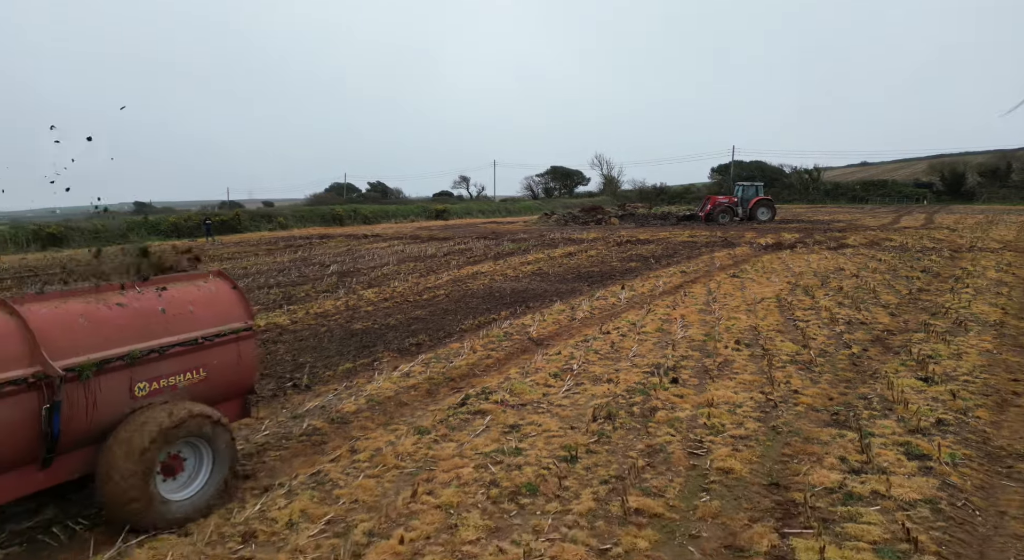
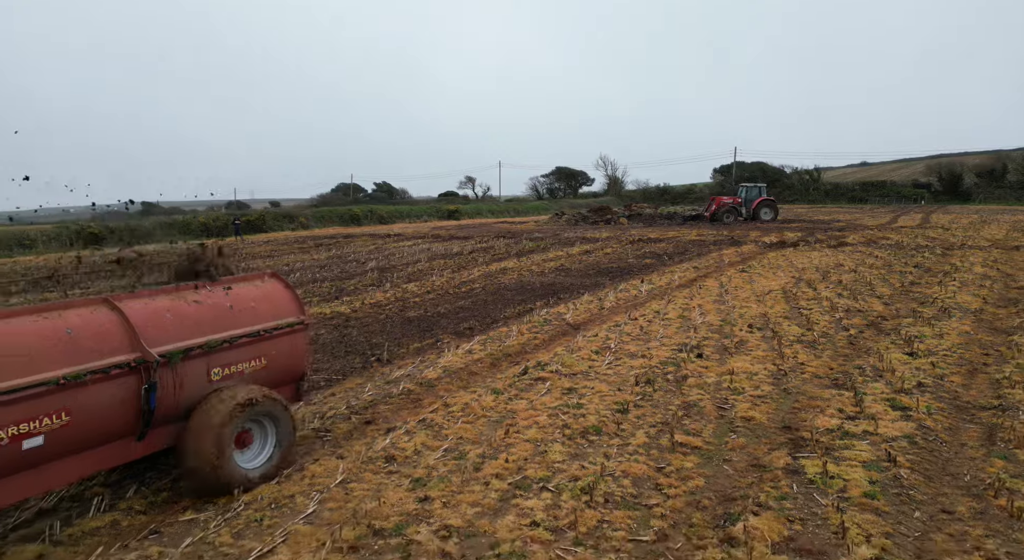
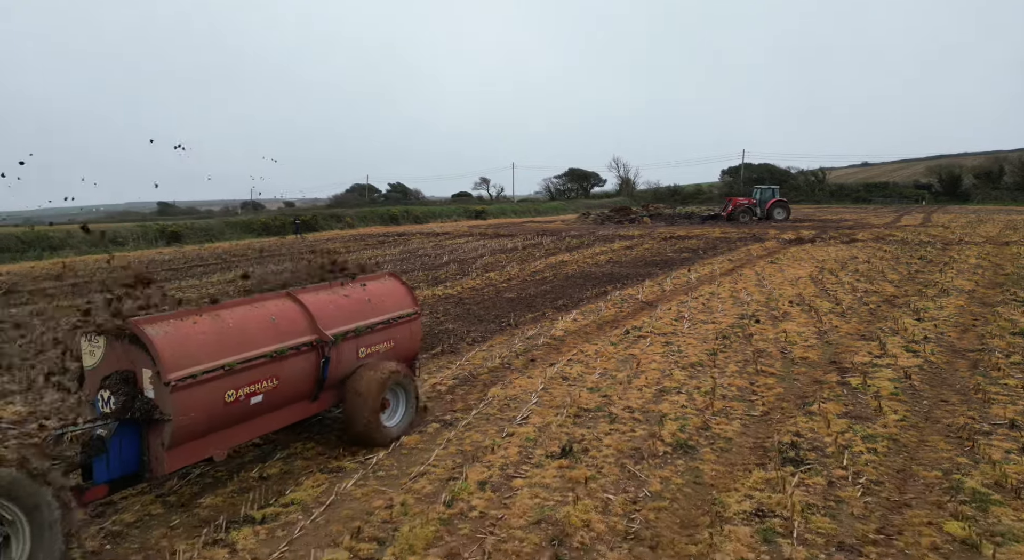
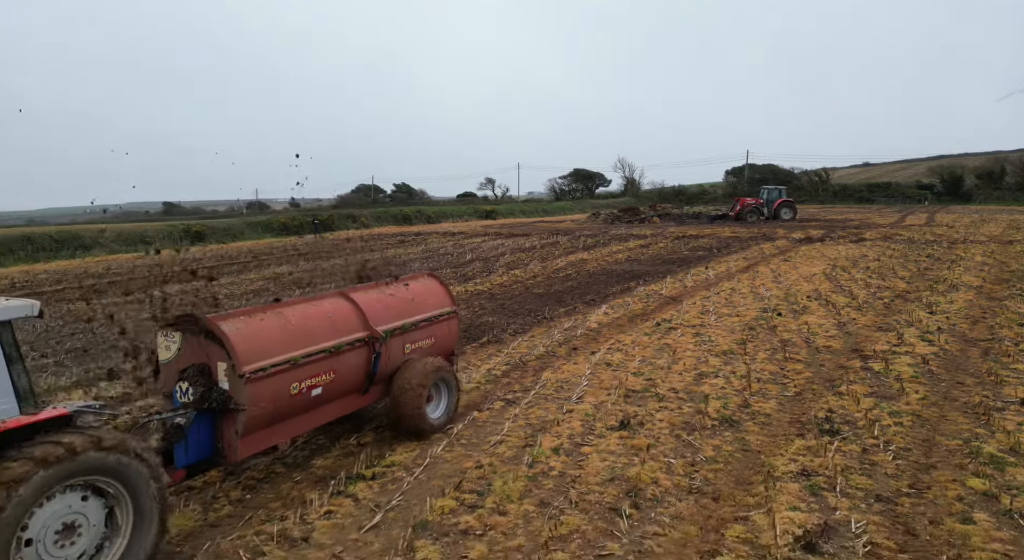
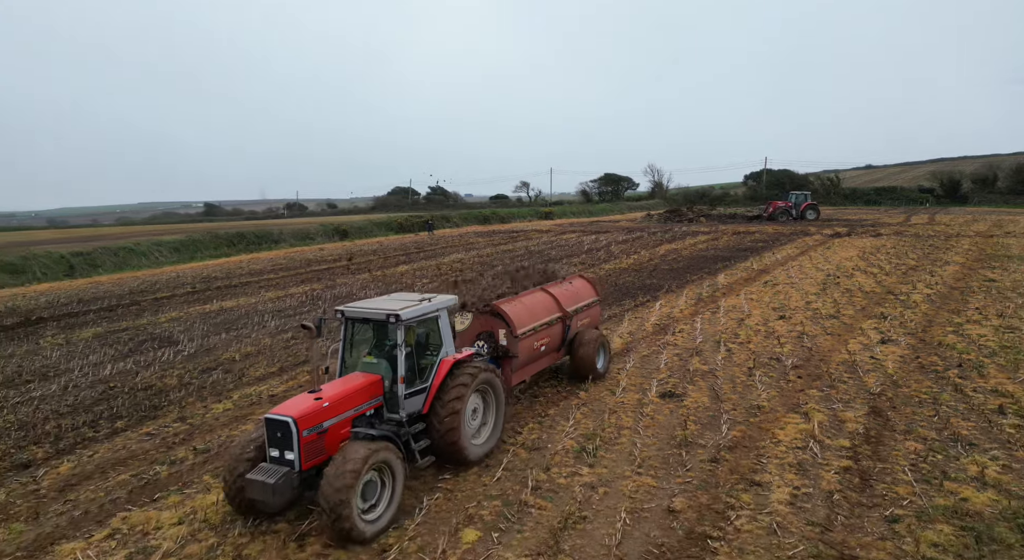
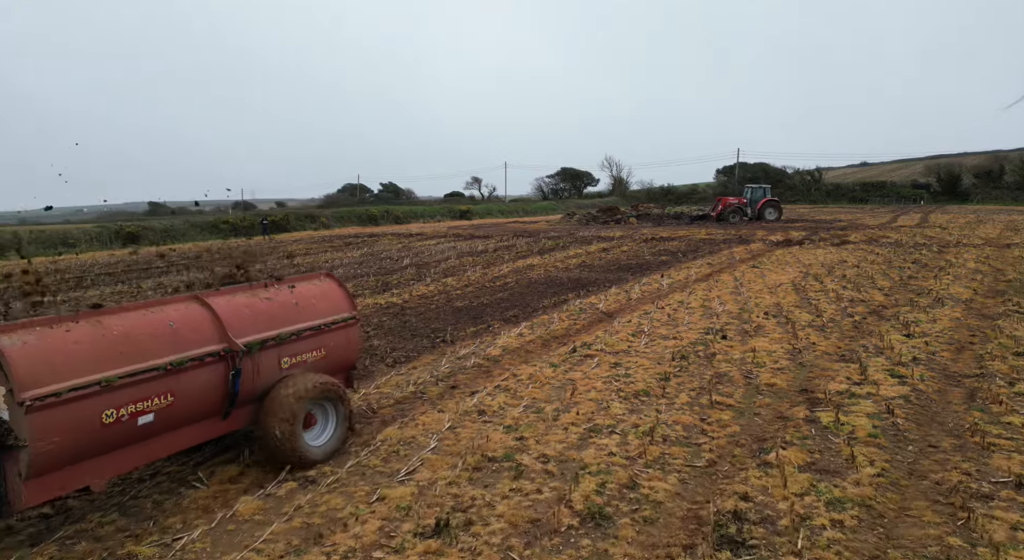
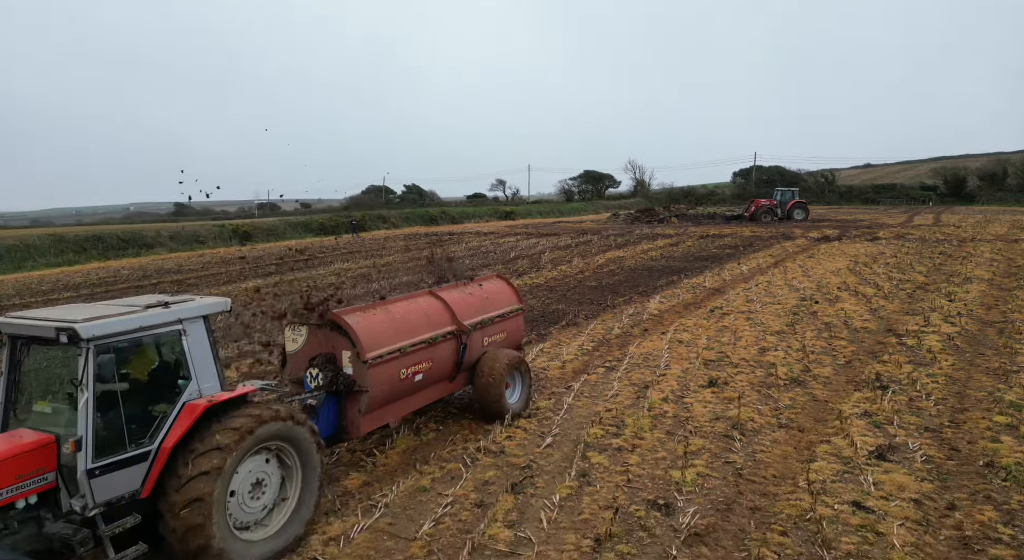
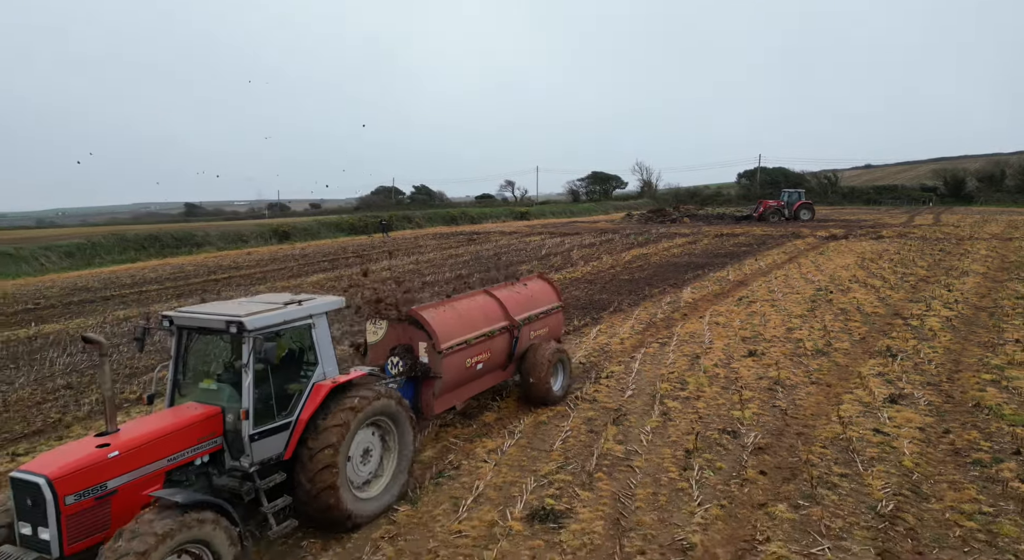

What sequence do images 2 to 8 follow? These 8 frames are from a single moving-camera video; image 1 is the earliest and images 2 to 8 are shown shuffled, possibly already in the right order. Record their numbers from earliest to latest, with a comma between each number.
2, 6, 3, 4, 7, 8, 5
